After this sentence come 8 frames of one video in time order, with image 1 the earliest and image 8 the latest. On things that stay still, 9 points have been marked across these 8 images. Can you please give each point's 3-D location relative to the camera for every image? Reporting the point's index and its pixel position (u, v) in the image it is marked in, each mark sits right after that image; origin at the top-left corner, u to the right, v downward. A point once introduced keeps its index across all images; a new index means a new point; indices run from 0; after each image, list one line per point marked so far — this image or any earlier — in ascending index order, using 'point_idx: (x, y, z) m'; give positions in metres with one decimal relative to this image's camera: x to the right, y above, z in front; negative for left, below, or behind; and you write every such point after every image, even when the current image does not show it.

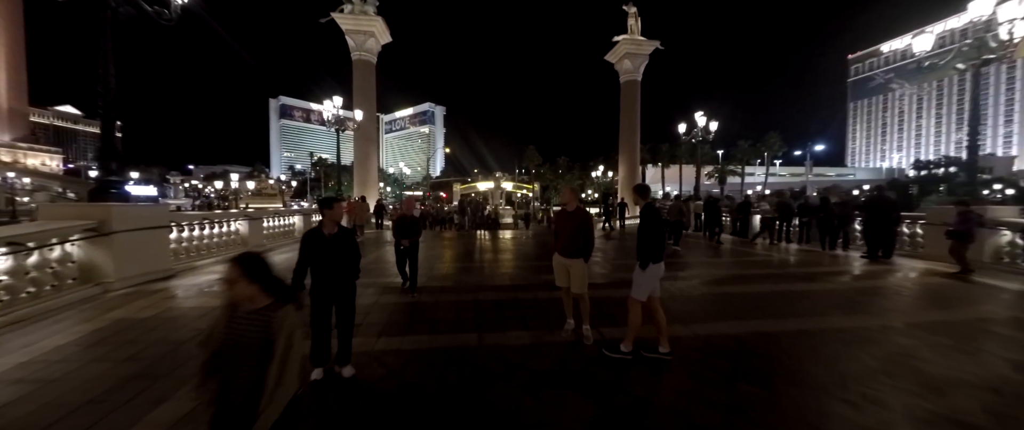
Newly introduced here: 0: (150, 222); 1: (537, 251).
0: (-7.3, -0.1, +6.4) m
1: (+0.8, -1.2, +10.5) m
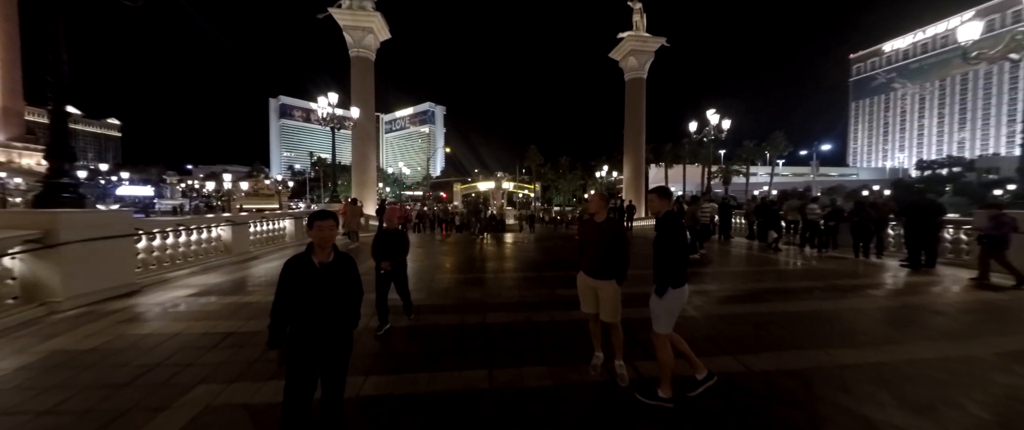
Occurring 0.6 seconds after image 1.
0: (-7.1, -0.3, +5.6) m
1: (+1.0, -1.3, +9.7) m
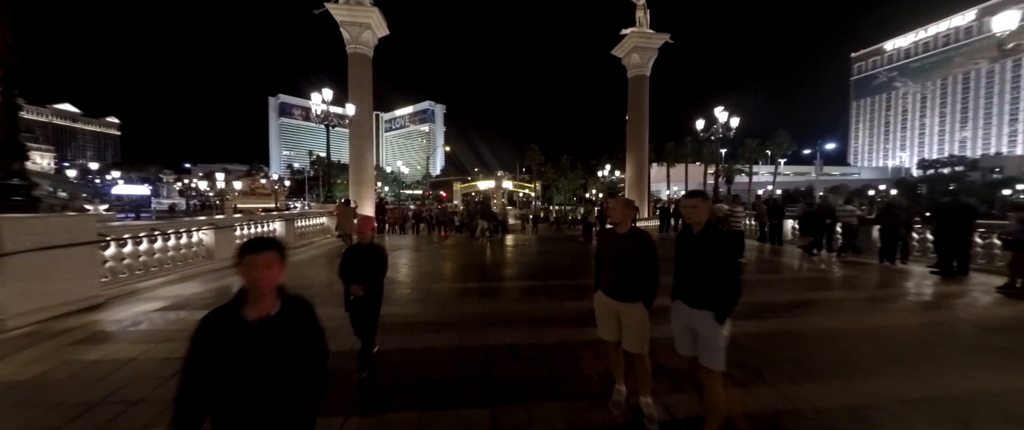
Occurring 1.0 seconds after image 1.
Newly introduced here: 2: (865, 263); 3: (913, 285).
0: (-7.0, -0.4, +5.0) m
1: (+1.1, -1.4, +9.1) m
2: (+10.8, -1.5, +9.7) m
3: (+10.0, -1.8, +8.0) m
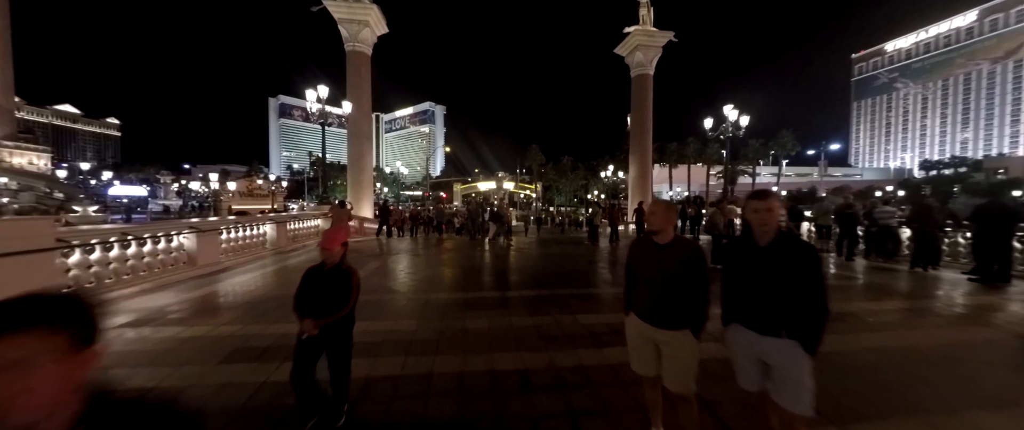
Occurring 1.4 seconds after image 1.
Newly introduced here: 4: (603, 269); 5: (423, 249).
0: (-6.9, -0.4, +4.4) m
1: (+1.2, -1.4, +8.5) m
2: (+10.9, -1.5, +9.1) m
3: (+10.1, -1.8, +7.4) m
4: (+2.5, -1.4, +8.5) m
5: (-3.7, -1.4, +13.1) m
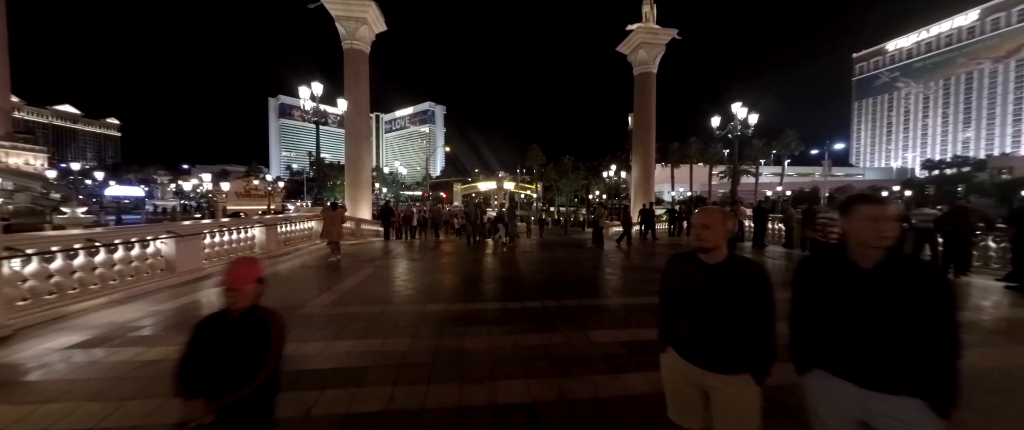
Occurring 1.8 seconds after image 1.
0: (-6.9, -0.5, +3.9) m
1: (+1.2, -1.5, +8.0) m
2: (+10.9, -1.6, +8.6) m
3: (+10.2, -1.9, +6.9) m
4: (+2.6, -1.5, +8.0) m
5: (-3.6, -1.4, +12.6) m
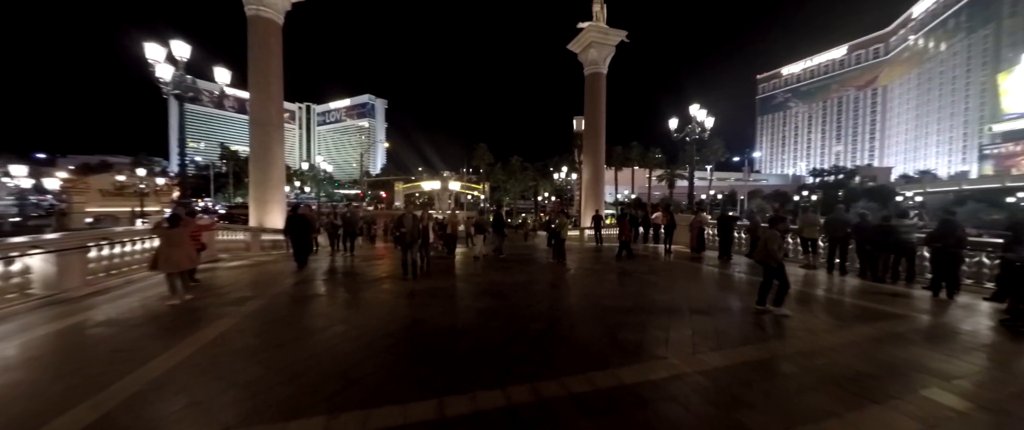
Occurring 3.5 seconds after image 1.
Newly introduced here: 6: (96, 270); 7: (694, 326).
0: (-7.1, -0.8, +0.4) m
1: (+0.3, -1.9, +5.8) m
2: (+9.7, -1.9, +8.0) m
3: (+9.2, -2.2, +6.2) m
4: (+1.6, -1.9, +6.0) m
5: (-5.3, -1.8, +9.5) m
6: (-9.7, -1.1, +7.6) m
7: (+3.1, -1.9, +5.4) m
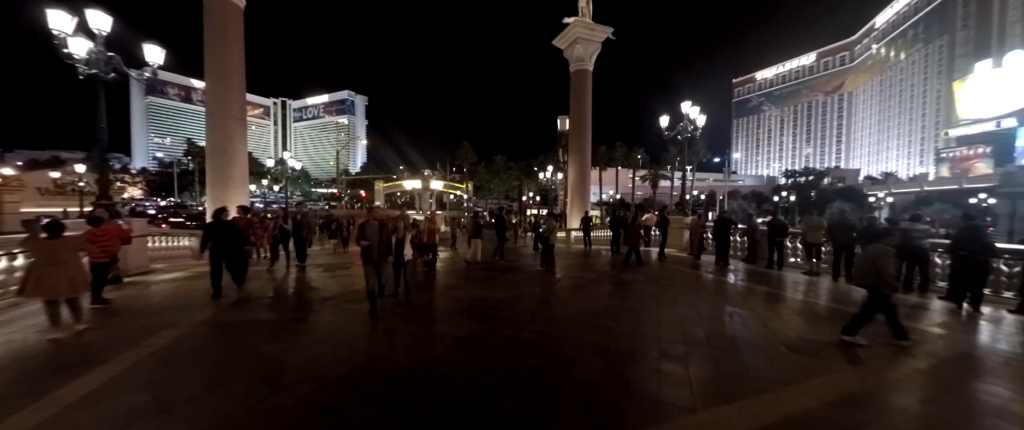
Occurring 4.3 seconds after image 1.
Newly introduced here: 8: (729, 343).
0: (-7.0, -1.0, -1.0) m
1: (0.0, -2.0, +4.7) m
2: (+9.3, -2.0, +7.4) m
3: (+9.0, -2.3, +5.6) m
4: (+1.3, -2.0, +5.0) m
5: (-5.7, -1.9, +8.1) m
6: (-10.1, -1.2, +6.1) m
7: (+2.8, -2.0, +4.5) m
8: (+3.4, -2.0, +4.9) m
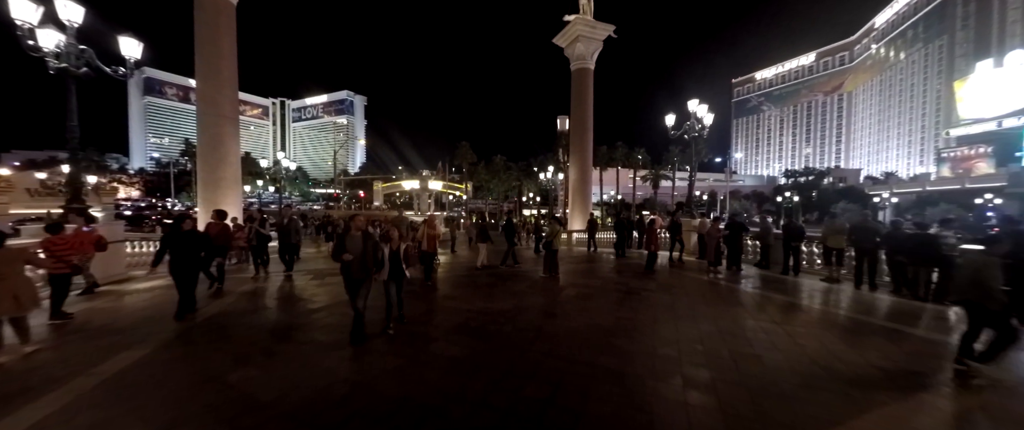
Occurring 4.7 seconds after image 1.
0: (-7.0, -1.1, -1.6) m
1: (+0.1, -2.1, +4.1) m
2: (+9.4, -2.1, +6.8) m
3: (+9.0, -2.4, +5.0) m
4: (+1.4, -2.1, +4.4) m
5: (-5.7, -2.0, +7.6) m
6: (-10.0, -1.3, +5.5) m
7: (+2.9, -2.1, +3.9) m
8: (+3.4, -2.1, +4.4) m
